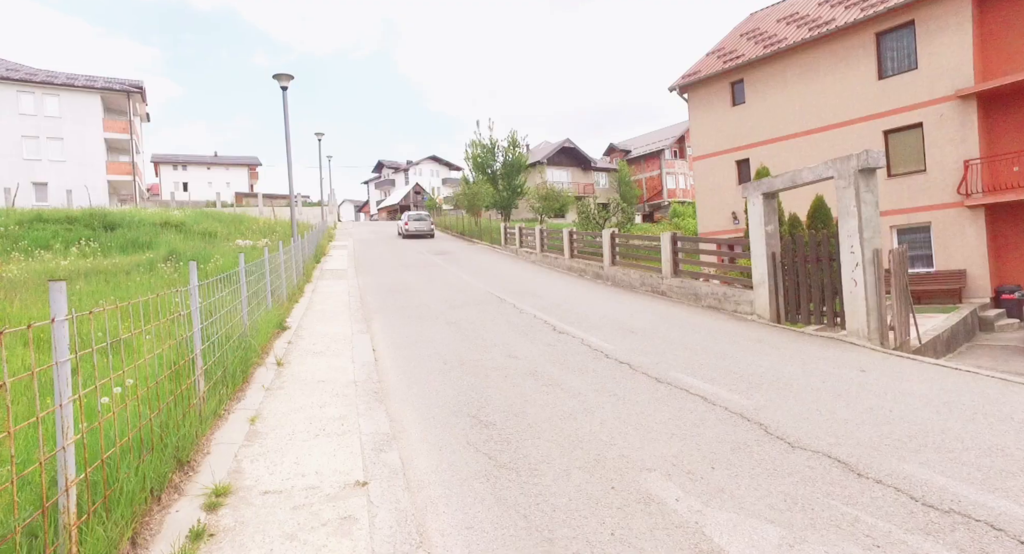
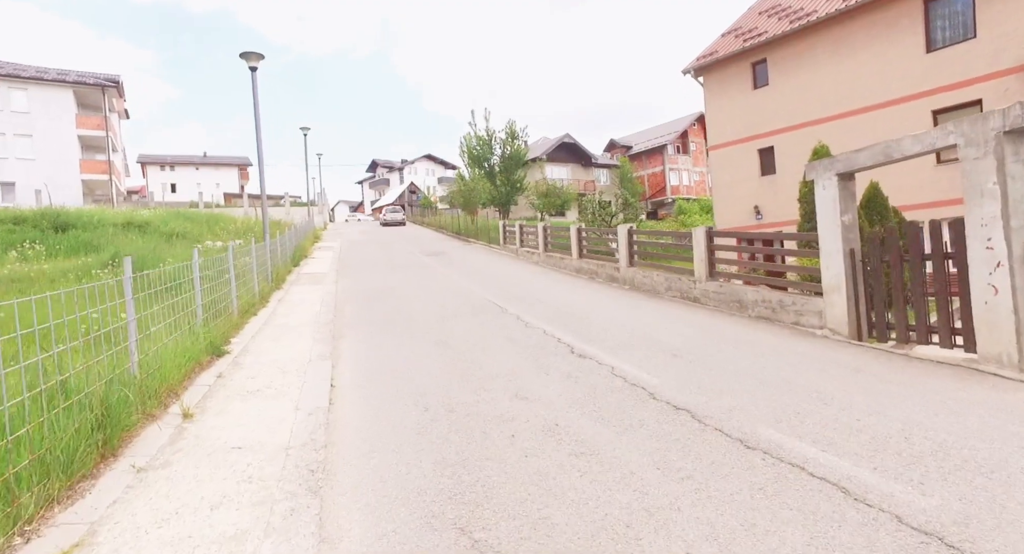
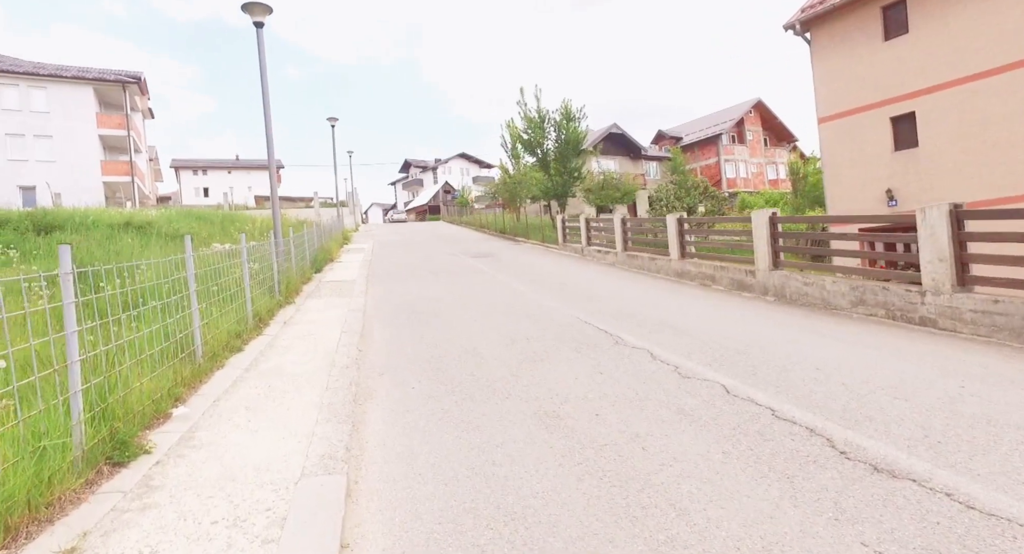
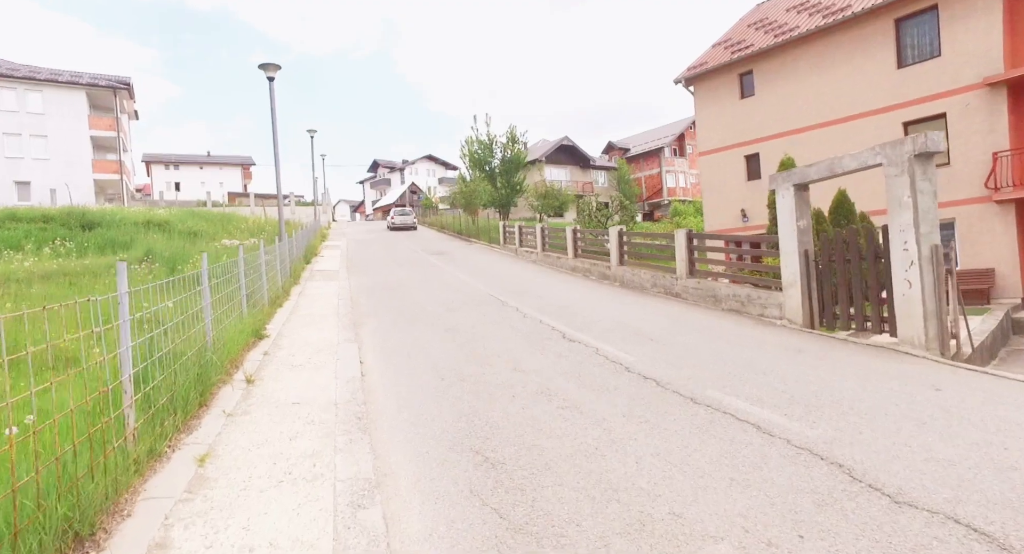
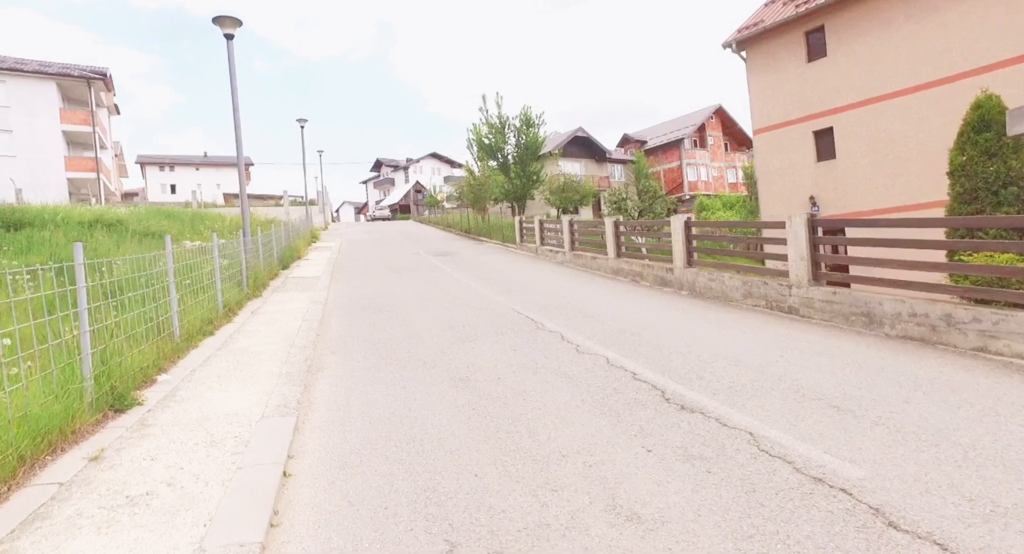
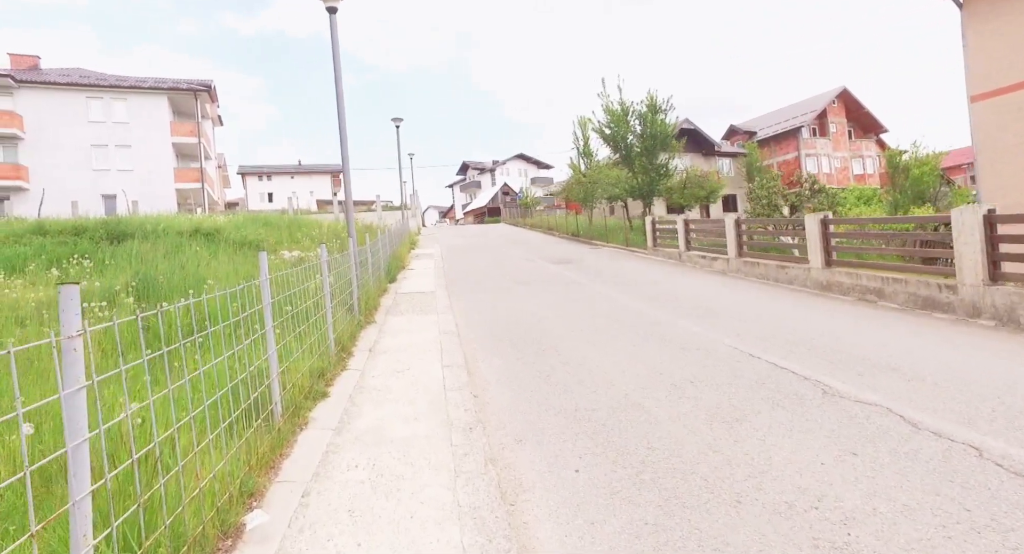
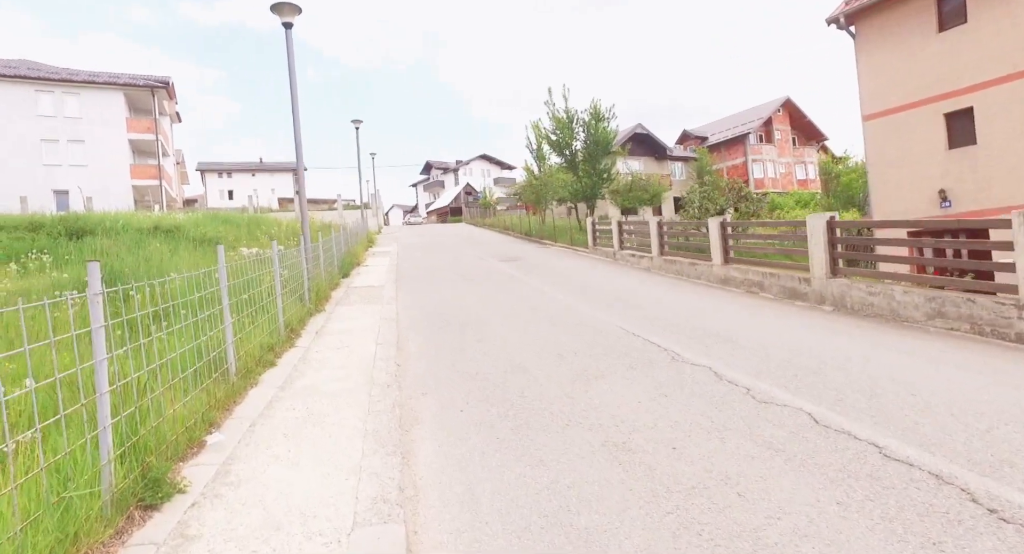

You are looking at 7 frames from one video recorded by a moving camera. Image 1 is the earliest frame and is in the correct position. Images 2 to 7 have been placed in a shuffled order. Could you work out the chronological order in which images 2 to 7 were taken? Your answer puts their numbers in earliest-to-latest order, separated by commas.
4, 2, 5, 3, 7, 6
